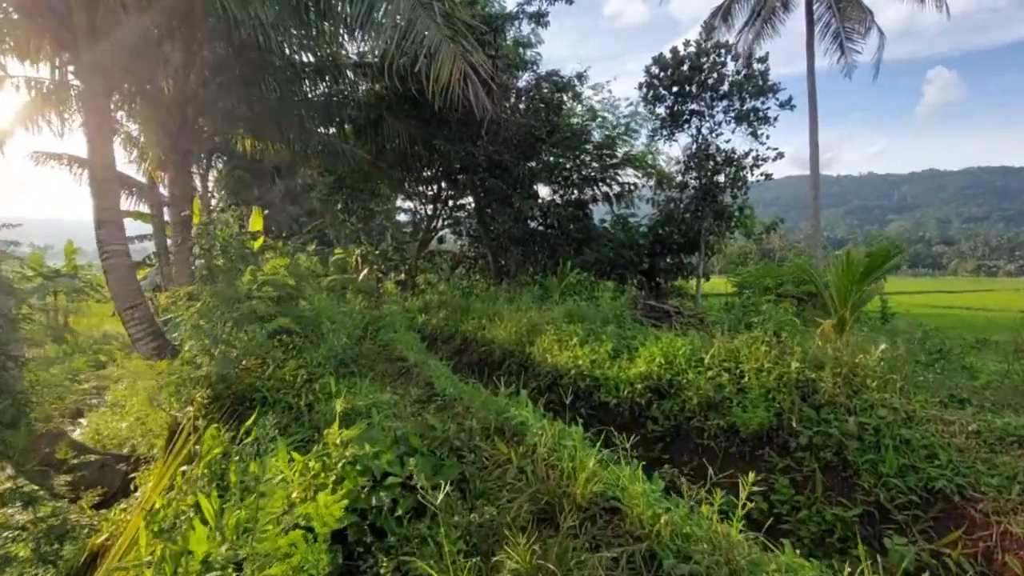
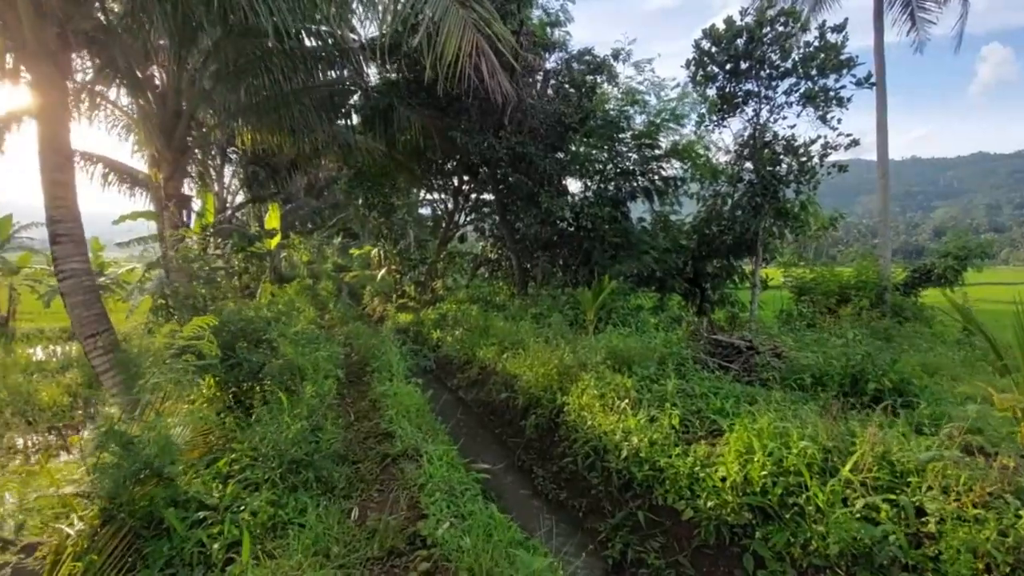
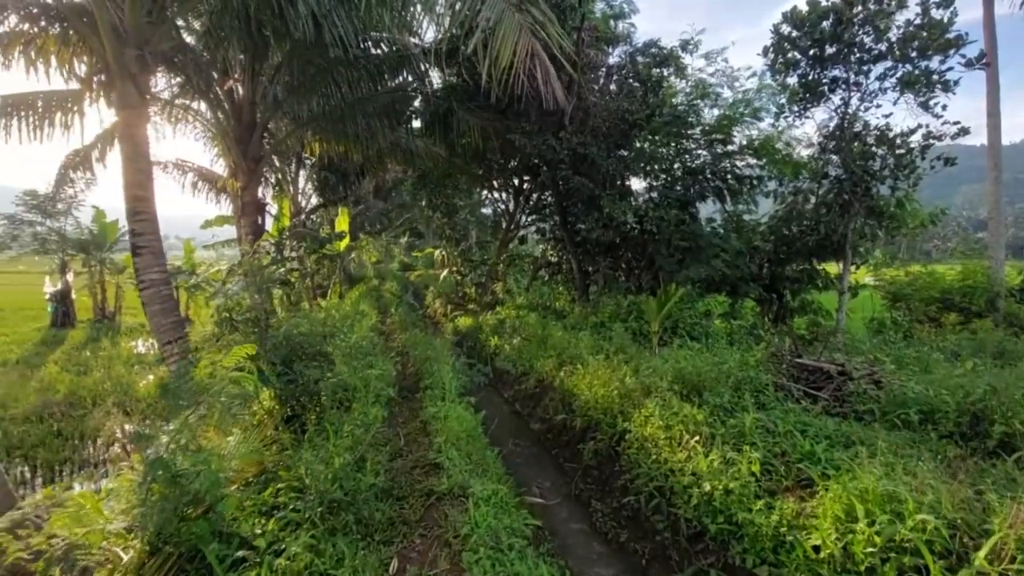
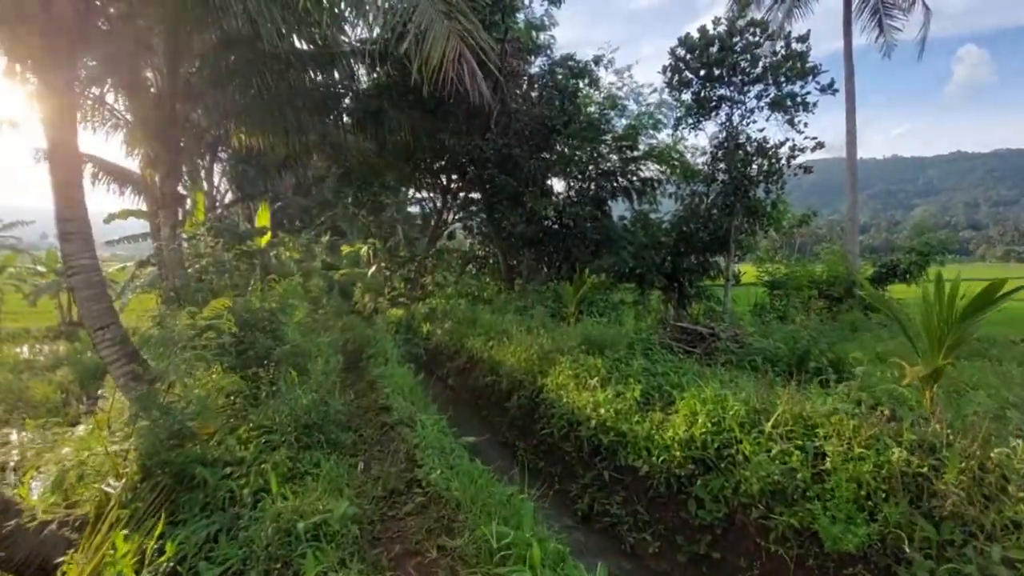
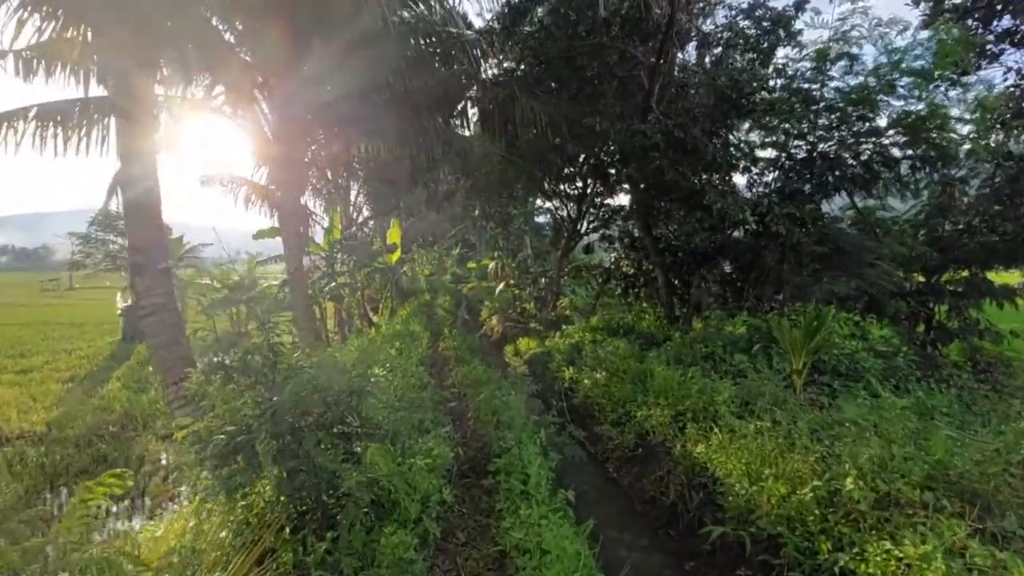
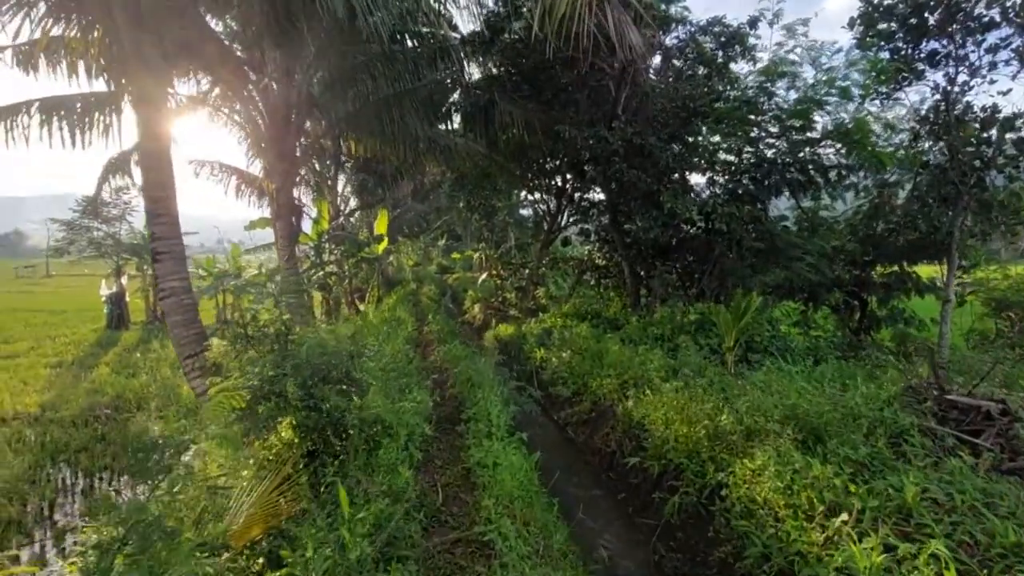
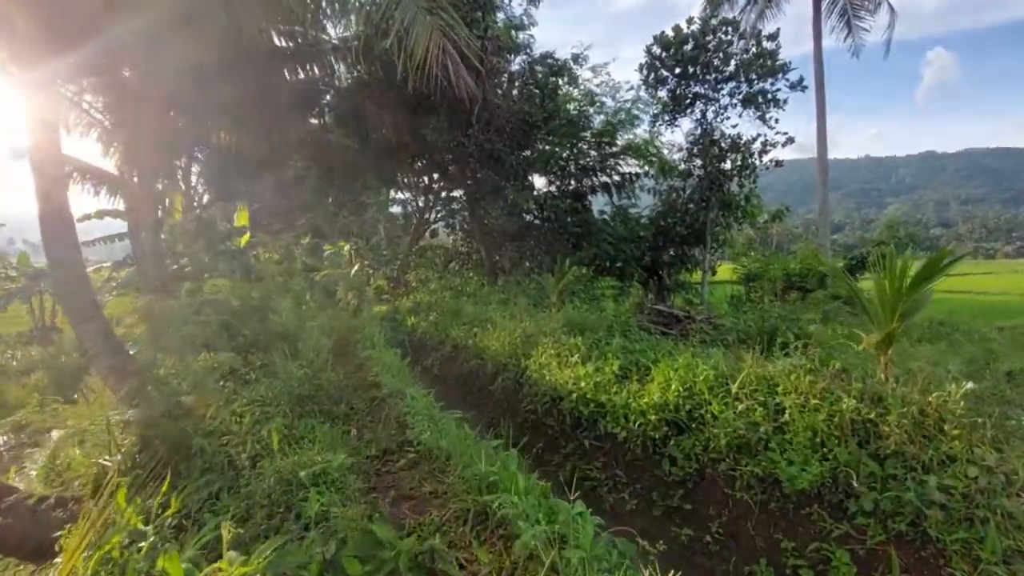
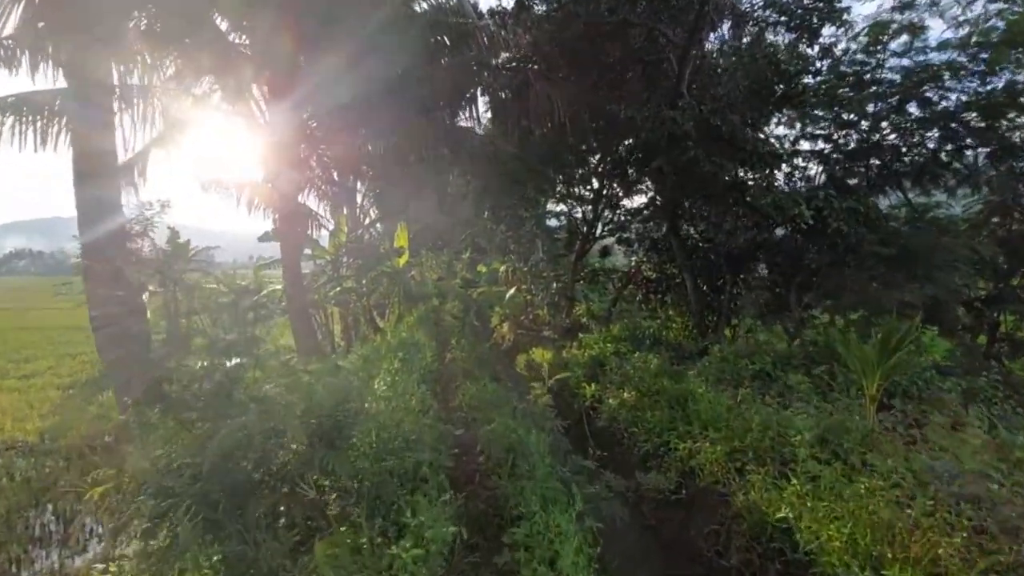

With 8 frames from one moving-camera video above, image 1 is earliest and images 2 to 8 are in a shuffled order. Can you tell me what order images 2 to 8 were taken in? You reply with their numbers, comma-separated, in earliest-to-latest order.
7, 4, 2, 3, 6, 5, 8
